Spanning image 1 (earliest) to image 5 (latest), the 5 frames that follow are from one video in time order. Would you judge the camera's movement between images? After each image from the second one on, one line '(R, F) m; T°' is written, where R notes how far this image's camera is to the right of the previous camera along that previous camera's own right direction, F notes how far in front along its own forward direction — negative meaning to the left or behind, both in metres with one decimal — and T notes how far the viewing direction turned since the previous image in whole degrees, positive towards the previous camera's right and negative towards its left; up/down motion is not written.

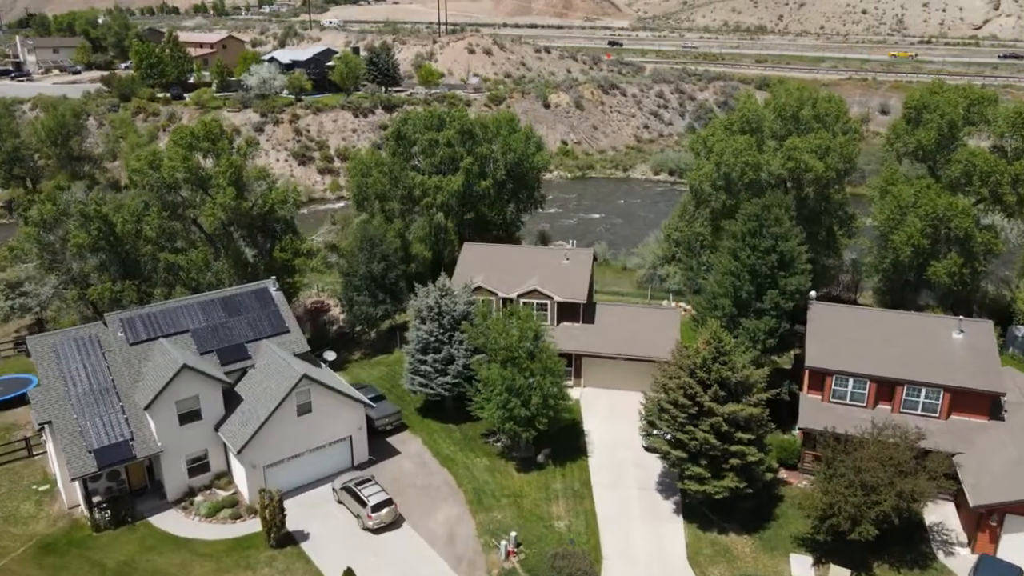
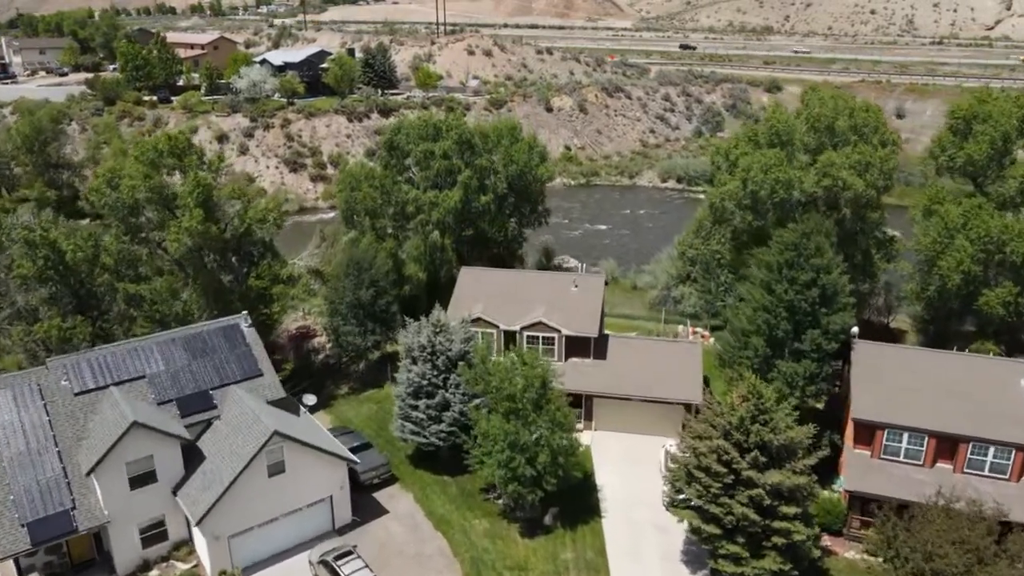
(-0.1, +3.7) m; 0°
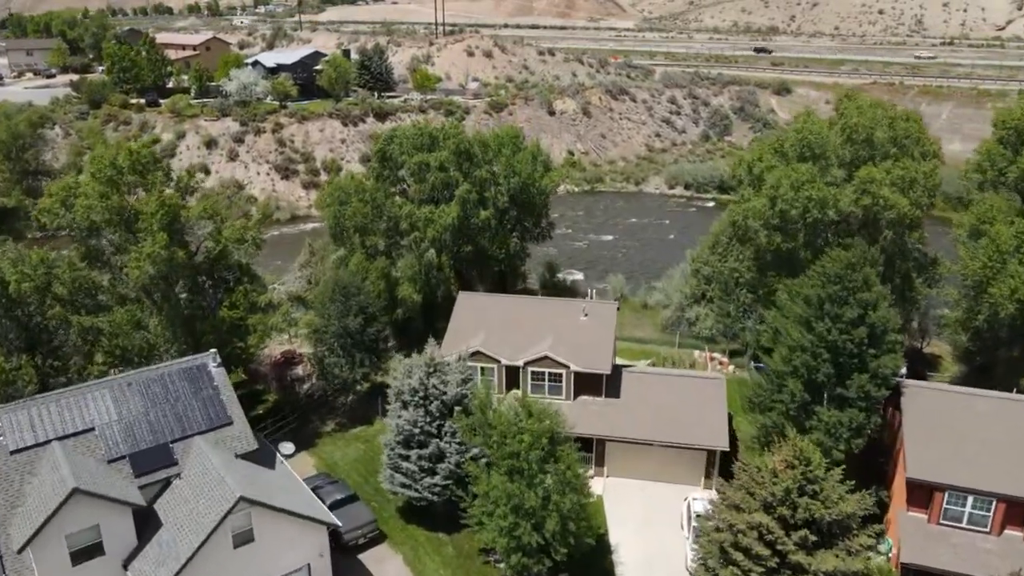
(-0.1, +3.3) m; 0°
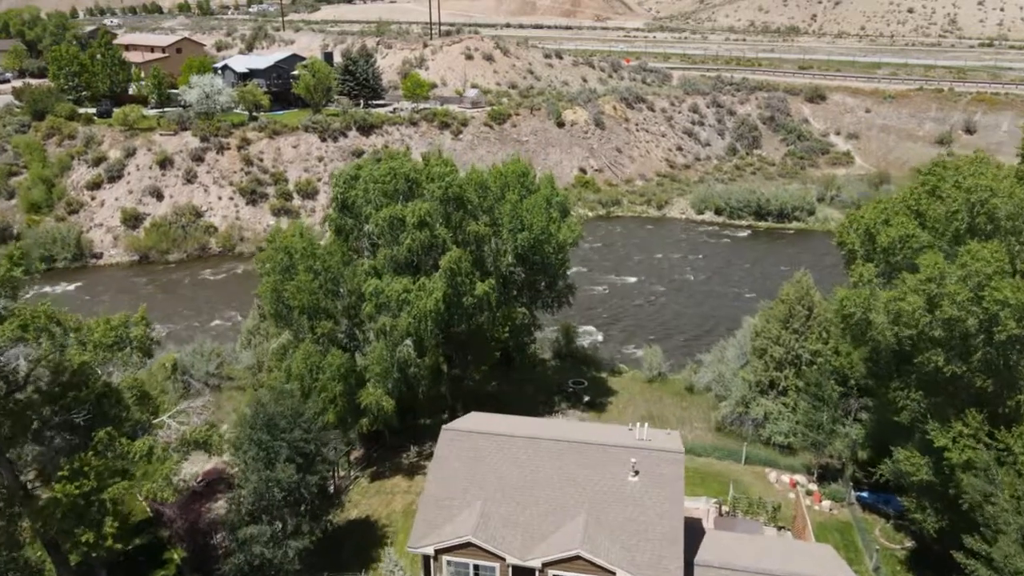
(-0.2, +10.7) m; 0°
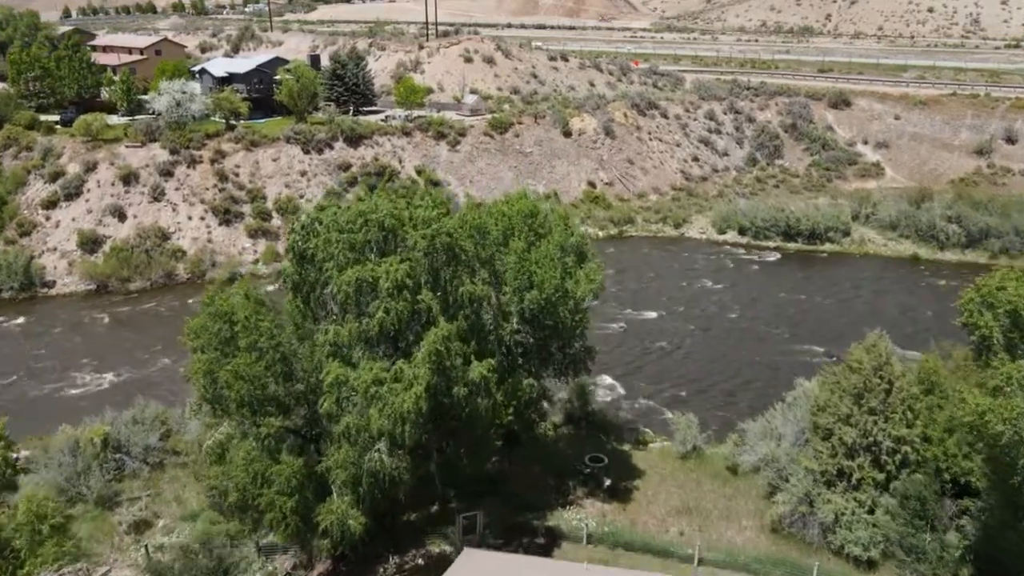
(-0.1, +6.5) m; 0°
